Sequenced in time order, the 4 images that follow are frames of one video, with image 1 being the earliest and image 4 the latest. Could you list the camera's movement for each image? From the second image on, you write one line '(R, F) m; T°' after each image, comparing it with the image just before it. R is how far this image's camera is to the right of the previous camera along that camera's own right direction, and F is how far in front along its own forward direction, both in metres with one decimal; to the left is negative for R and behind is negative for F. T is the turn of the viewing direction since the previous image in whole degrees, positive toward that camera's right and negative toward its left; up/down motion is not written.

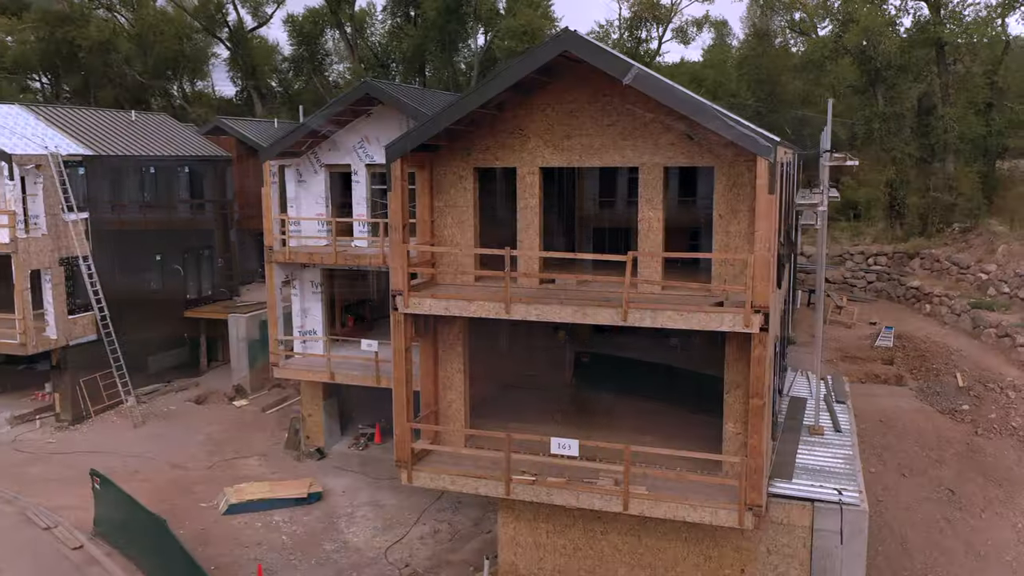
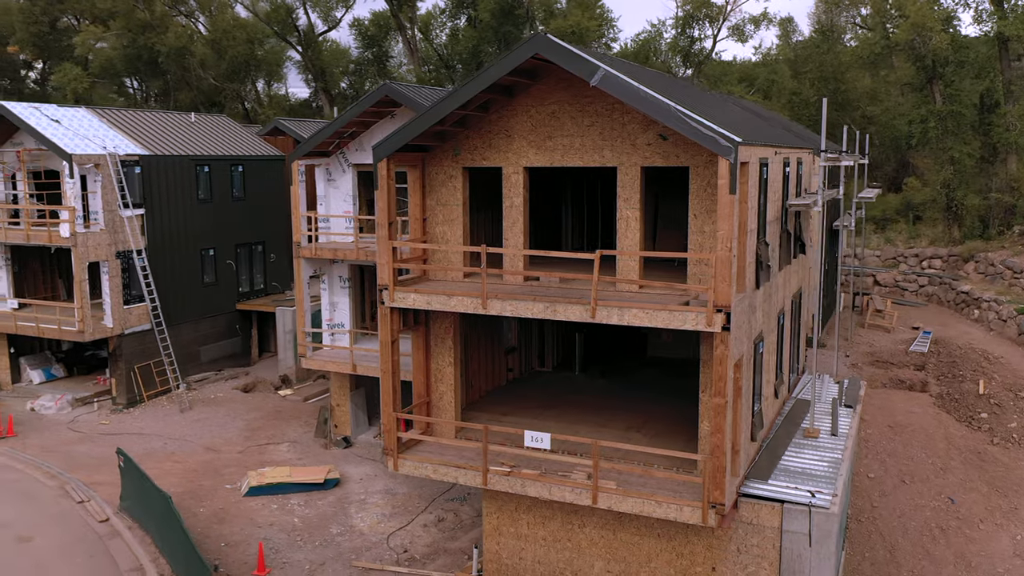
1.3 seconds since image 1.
(+1.6, -0.3) m; -5°
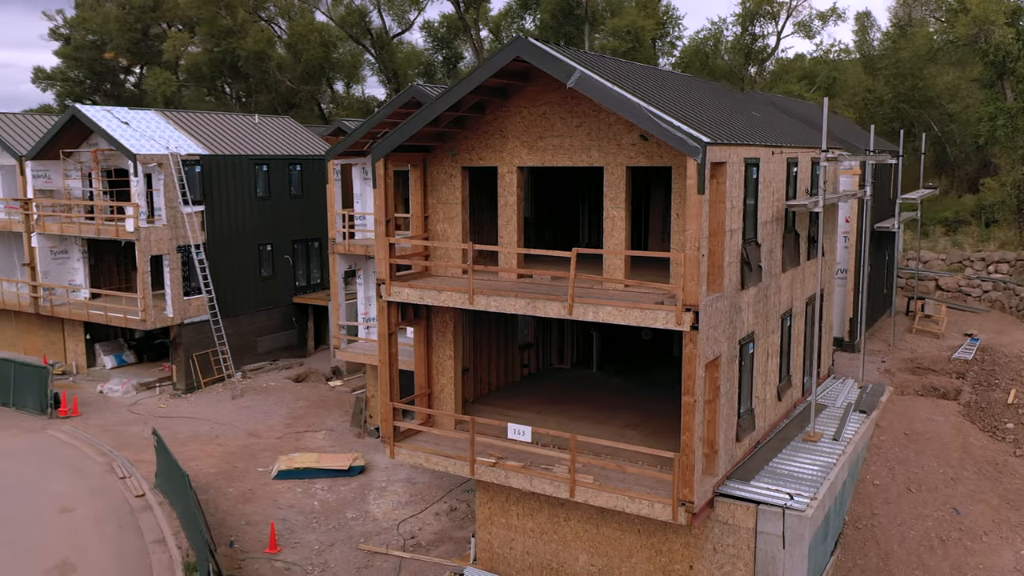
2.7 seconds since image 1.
(+1.6, -0.3) m; -6°
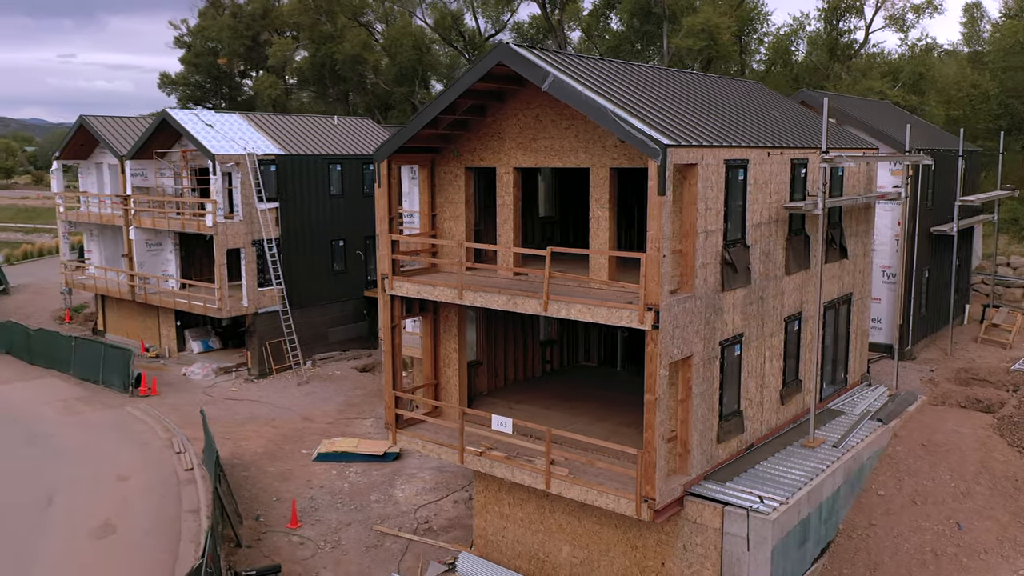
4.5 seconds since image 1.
(+2.1, -0.4) m; -8°
